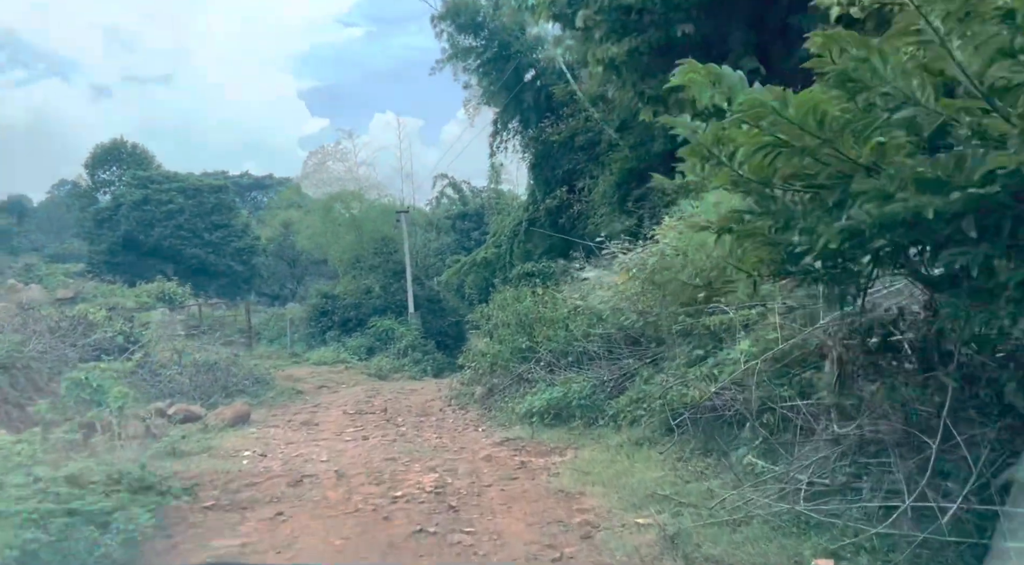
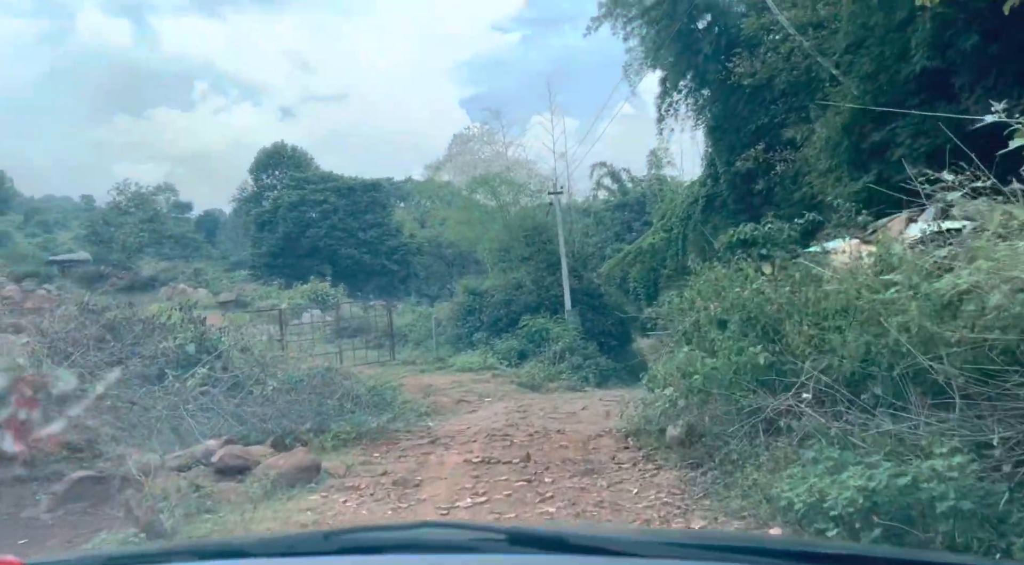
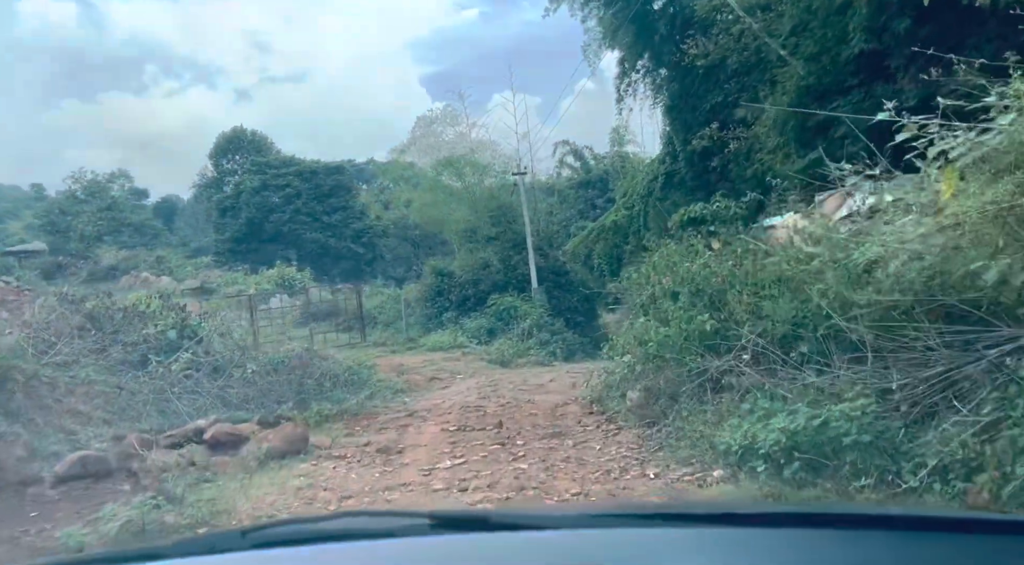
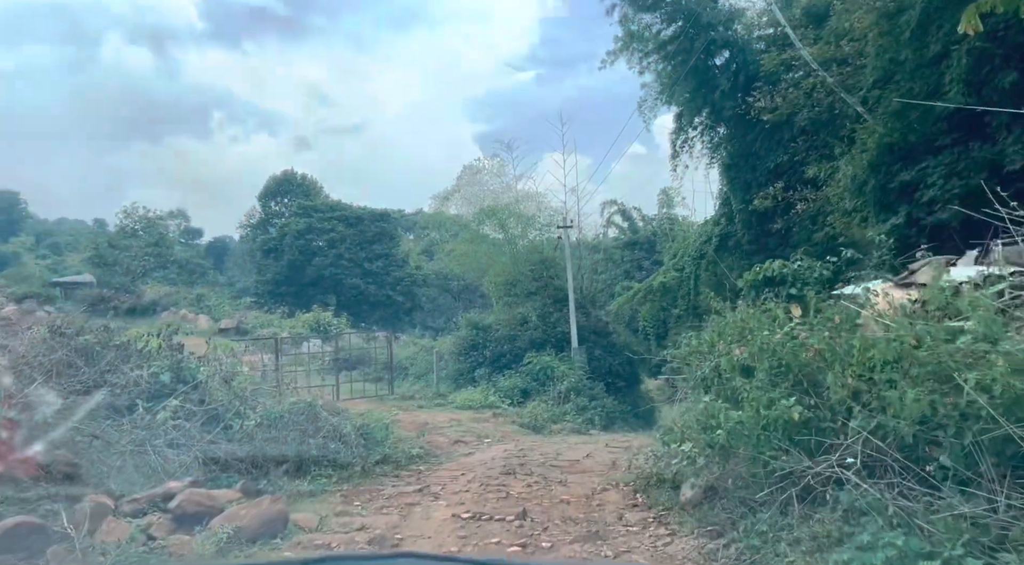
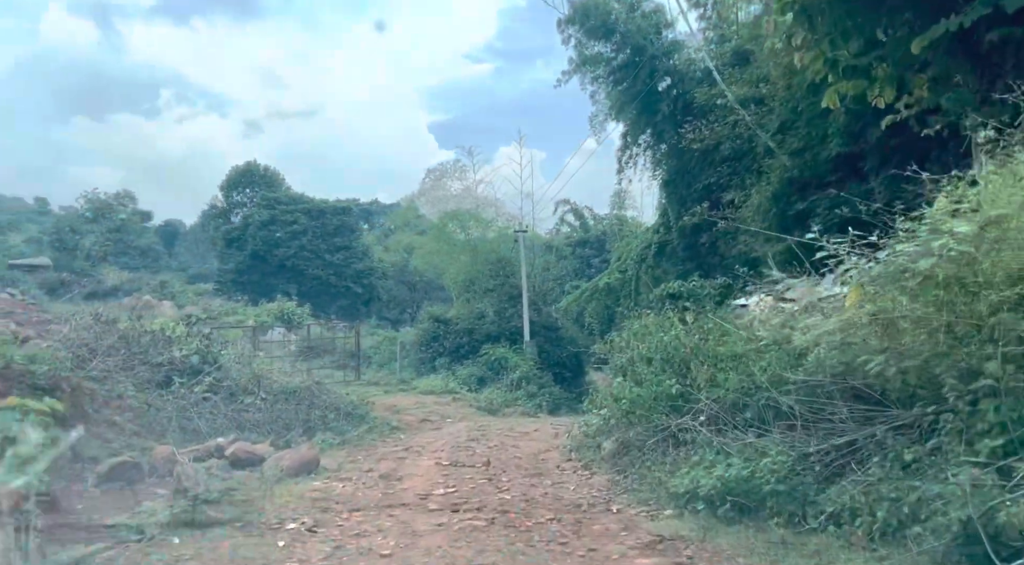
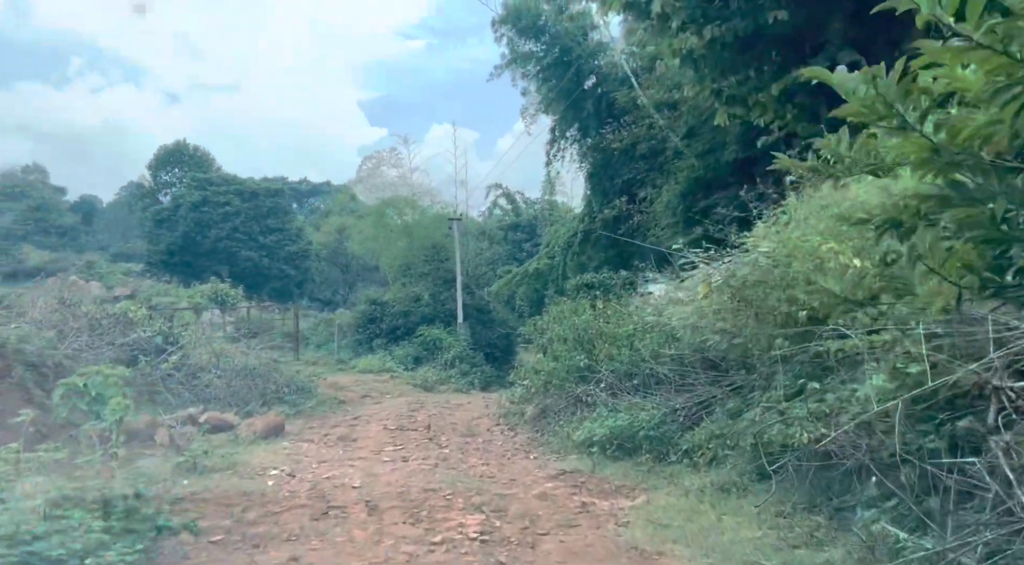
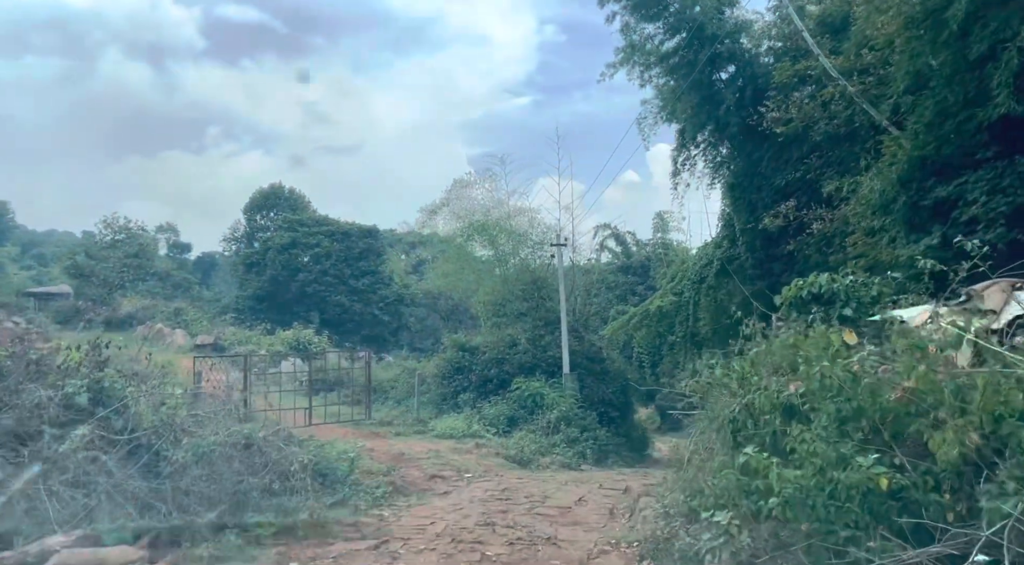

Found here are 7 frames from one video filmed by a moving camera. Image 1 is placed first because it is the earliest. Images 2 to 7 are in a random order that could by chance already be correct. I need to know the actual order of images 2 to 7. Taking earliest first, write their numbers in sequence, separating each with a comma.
6, 5, 3, 2, 4, 7
